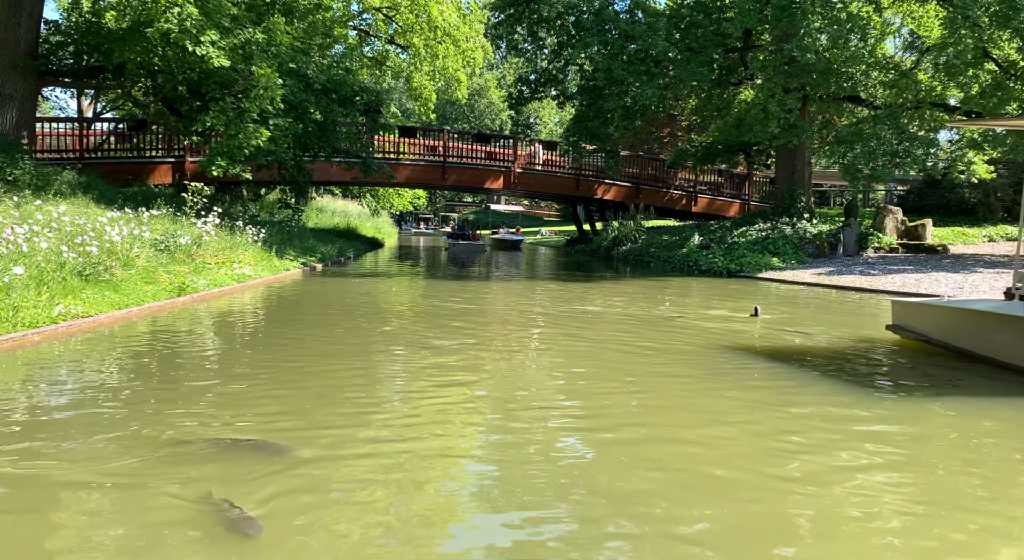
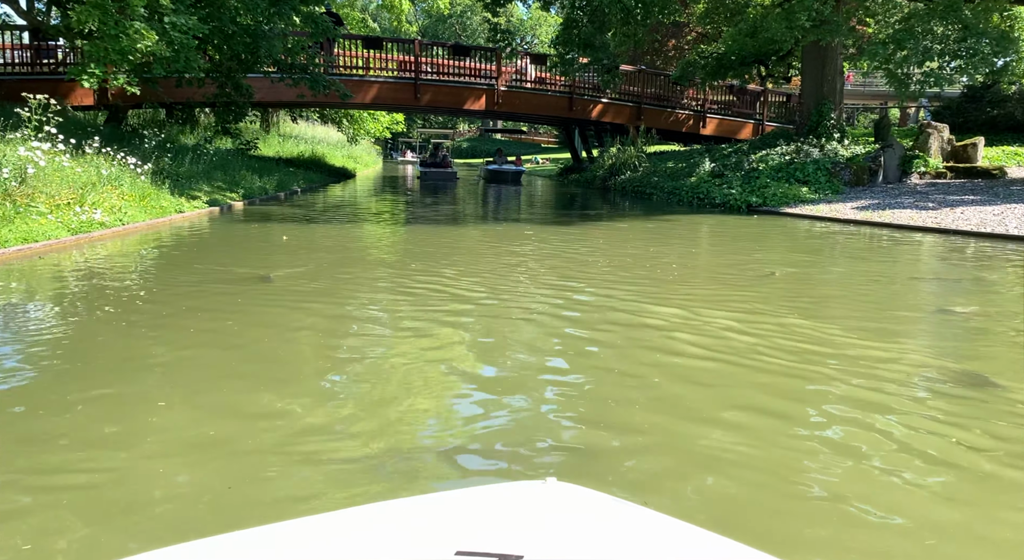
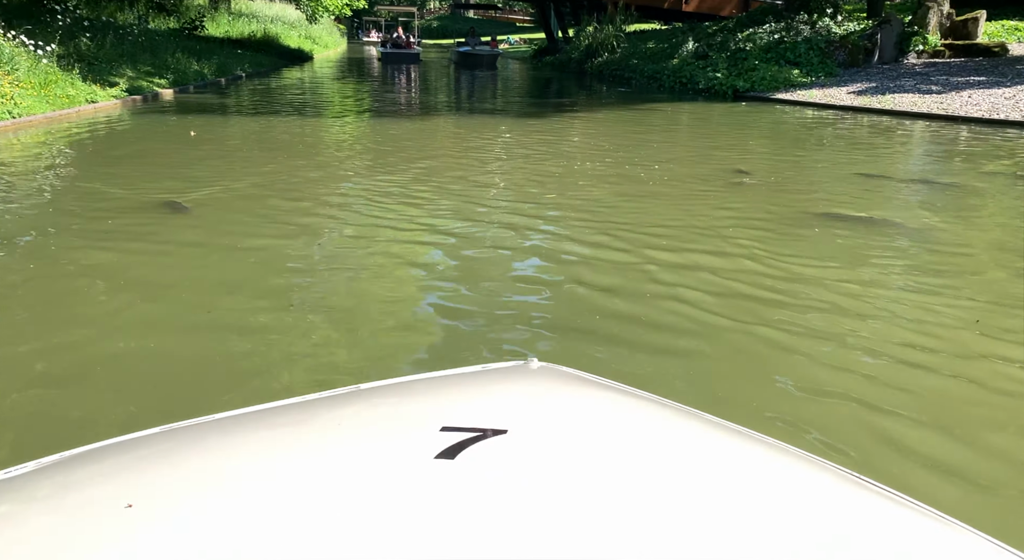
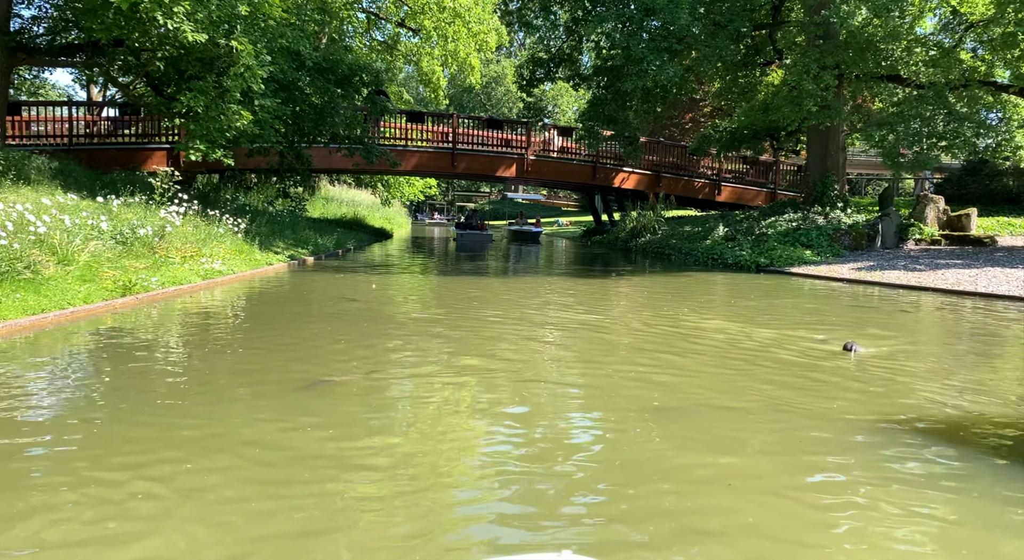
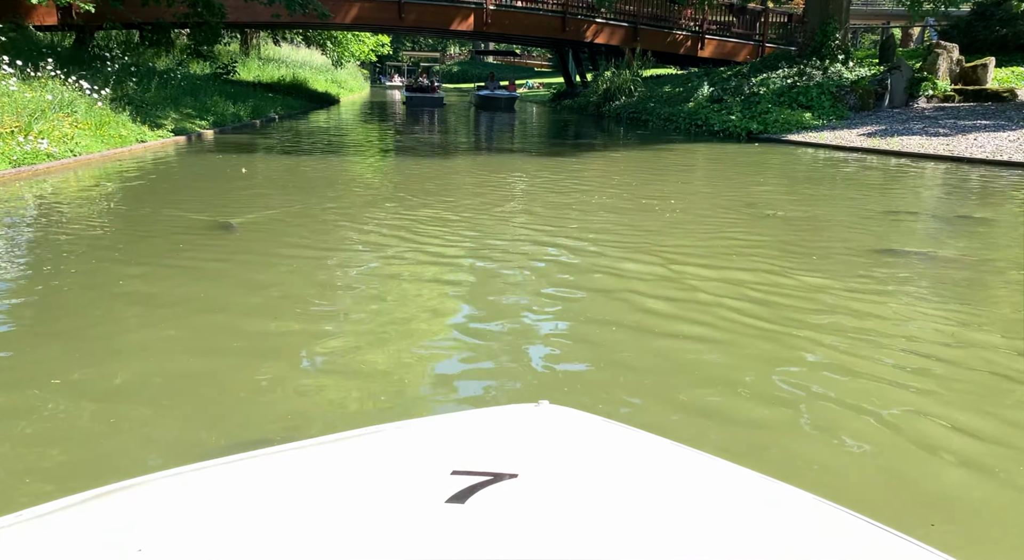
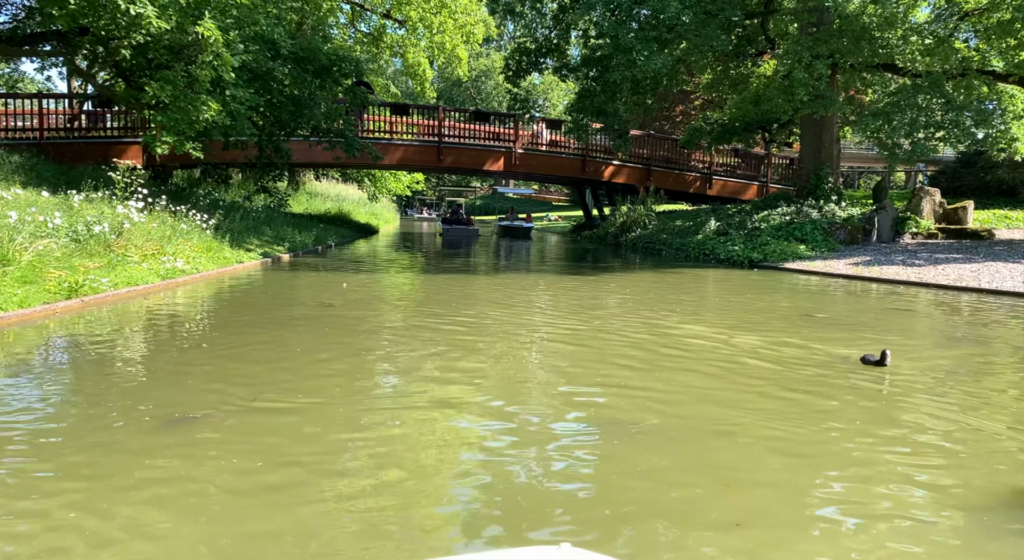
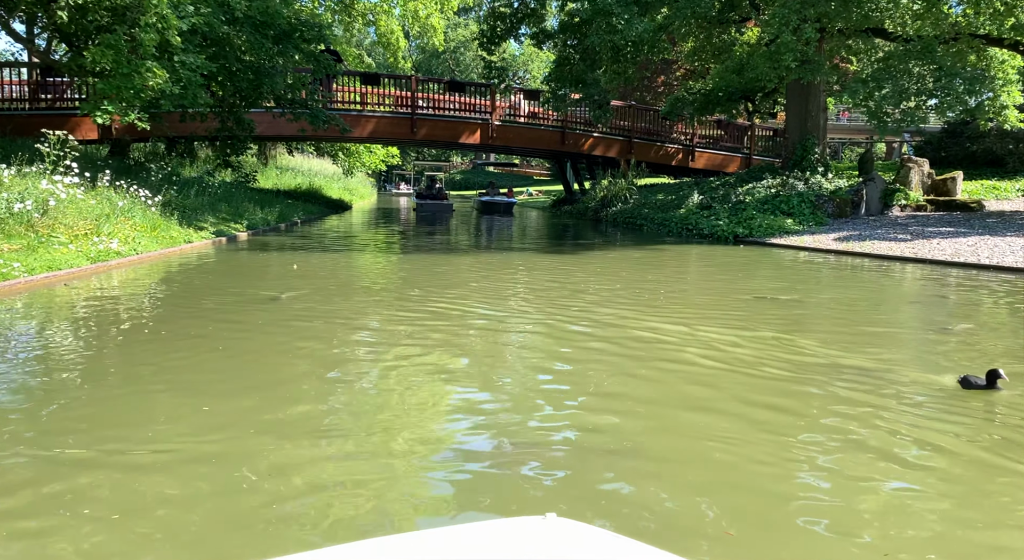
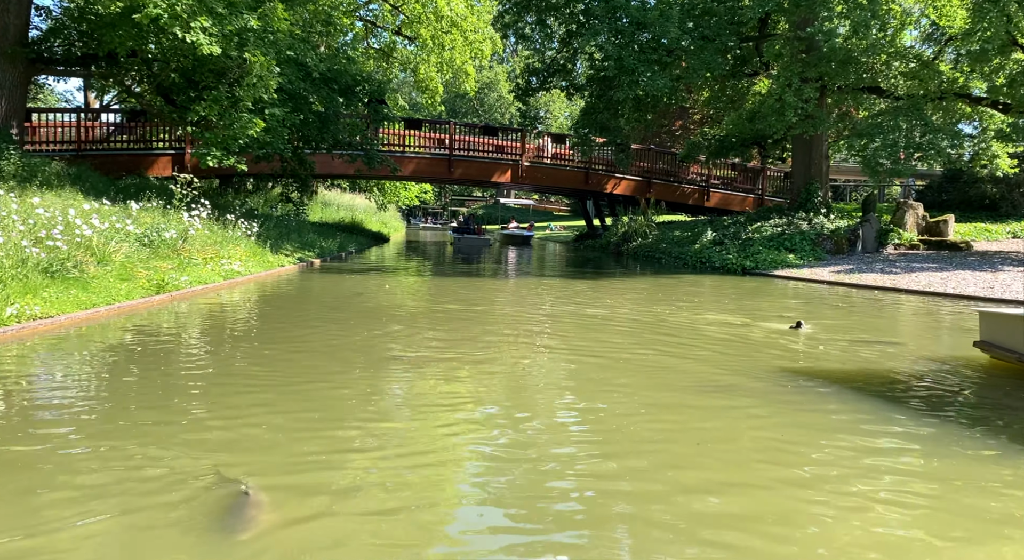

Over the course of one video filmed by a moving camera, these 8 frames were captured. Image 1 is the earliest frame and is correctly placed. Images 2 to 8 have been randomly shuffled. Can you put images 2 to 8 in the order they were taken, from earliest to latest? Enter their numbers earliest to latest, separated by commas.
8, 4, 6, 7, 2, 5, 3
